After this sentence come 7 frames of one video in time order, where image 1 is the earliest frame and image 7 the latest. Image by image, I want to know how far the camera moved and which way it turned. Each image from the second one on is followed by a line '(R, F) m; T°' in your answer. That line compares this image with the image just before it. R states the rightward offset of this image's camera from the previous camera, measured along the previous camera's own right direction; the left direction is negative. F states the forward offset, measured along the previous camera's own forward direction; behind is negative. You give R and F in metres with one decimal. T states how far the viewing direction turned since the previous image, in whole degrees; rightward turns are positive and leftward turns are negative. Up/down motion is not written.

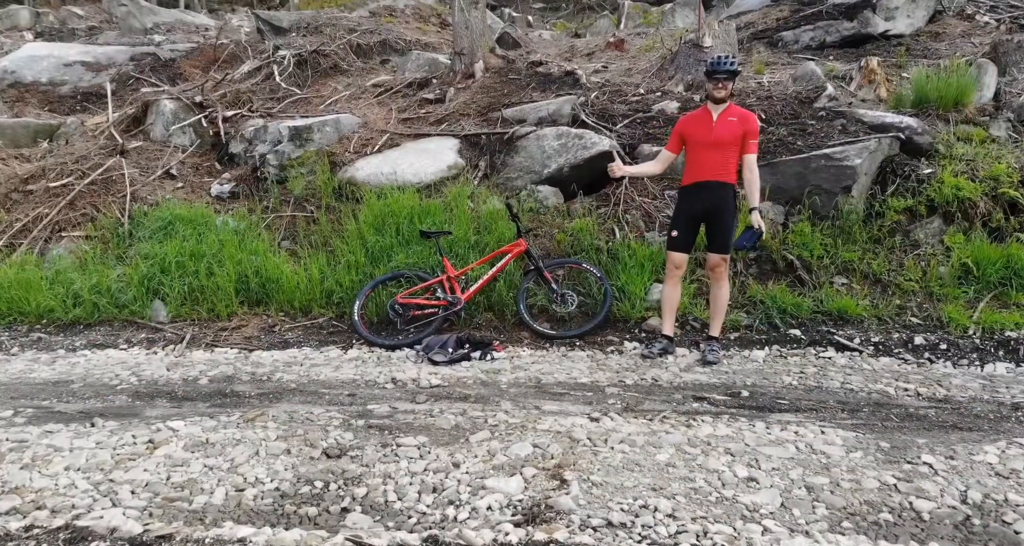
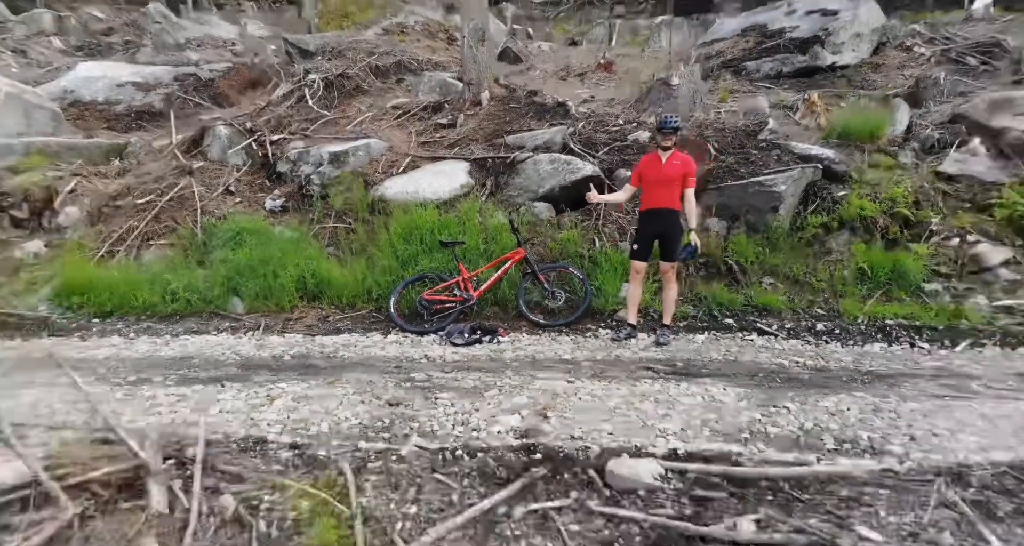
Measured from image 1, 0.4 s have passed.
(0.0, -0.5) m; 0°
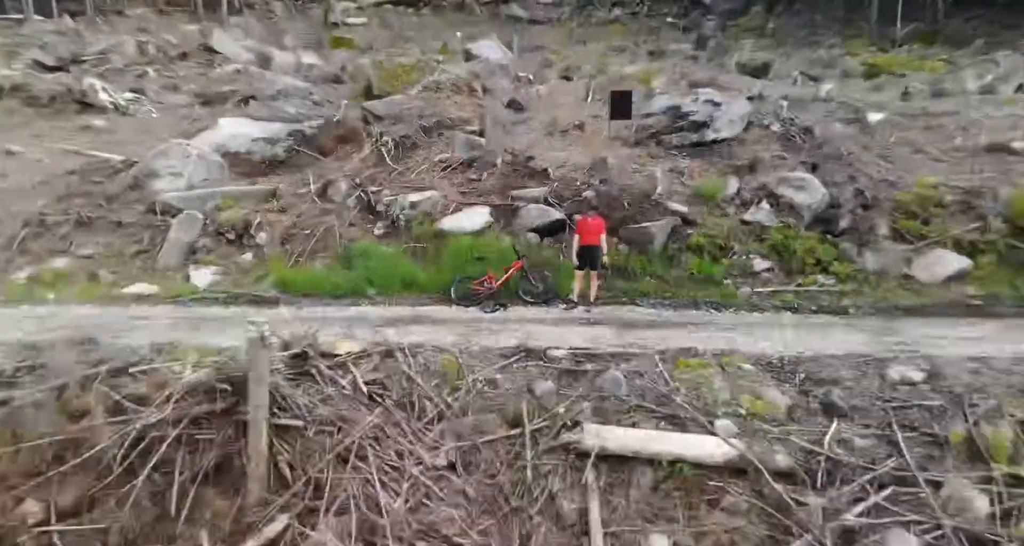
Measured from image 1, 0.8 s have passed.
(0.0, -2.2) m; -1°
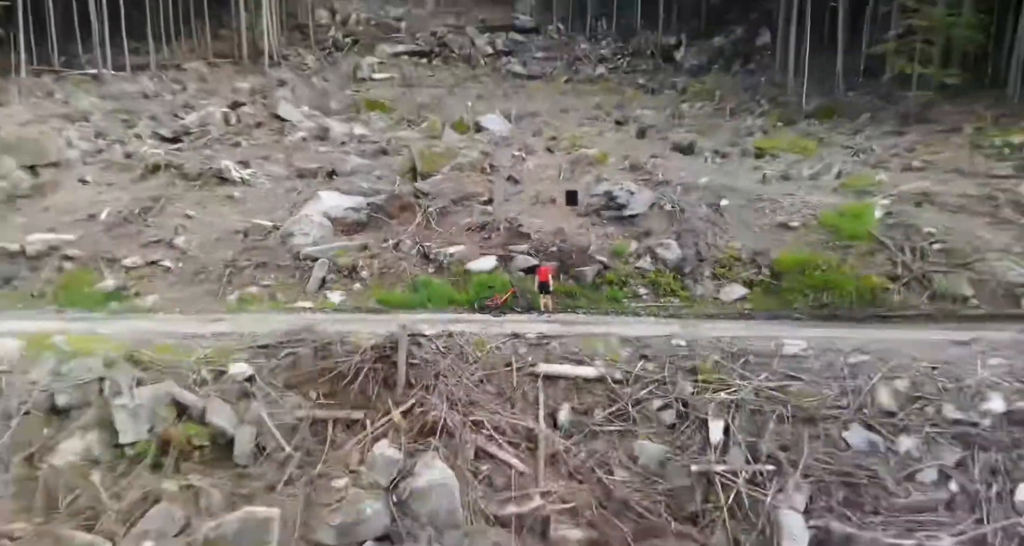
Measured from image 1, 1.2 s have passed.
(+0.1, -3.8) m; 0°
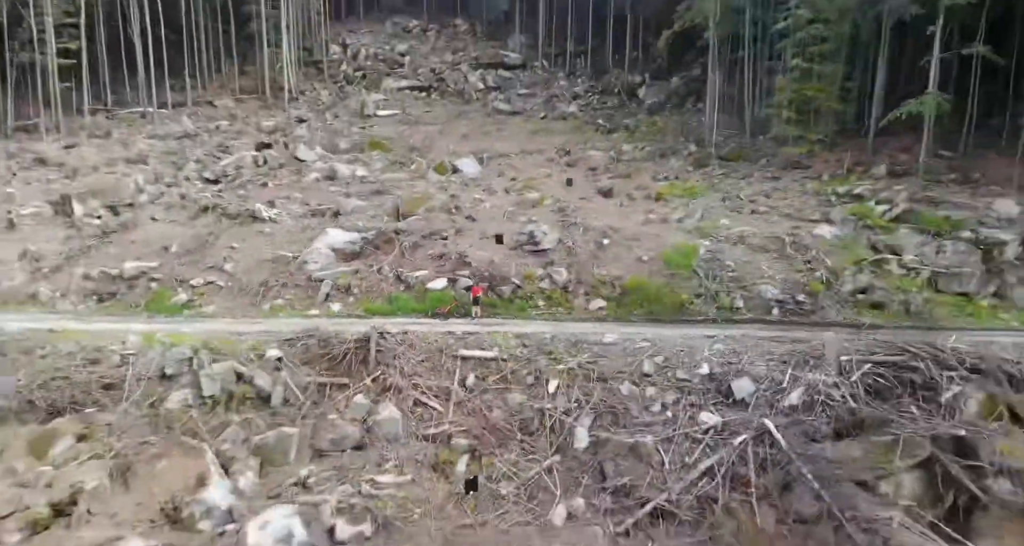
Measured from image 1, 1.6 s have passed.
(+1.3, -4.1) m; -1°
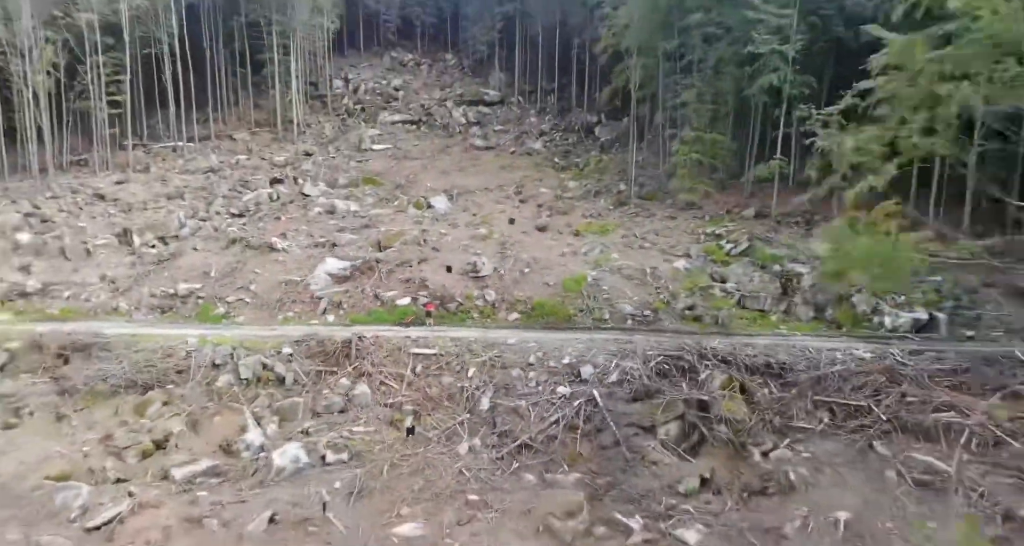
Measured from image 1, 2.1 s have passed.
(+1.6, -5.1) m; -1°
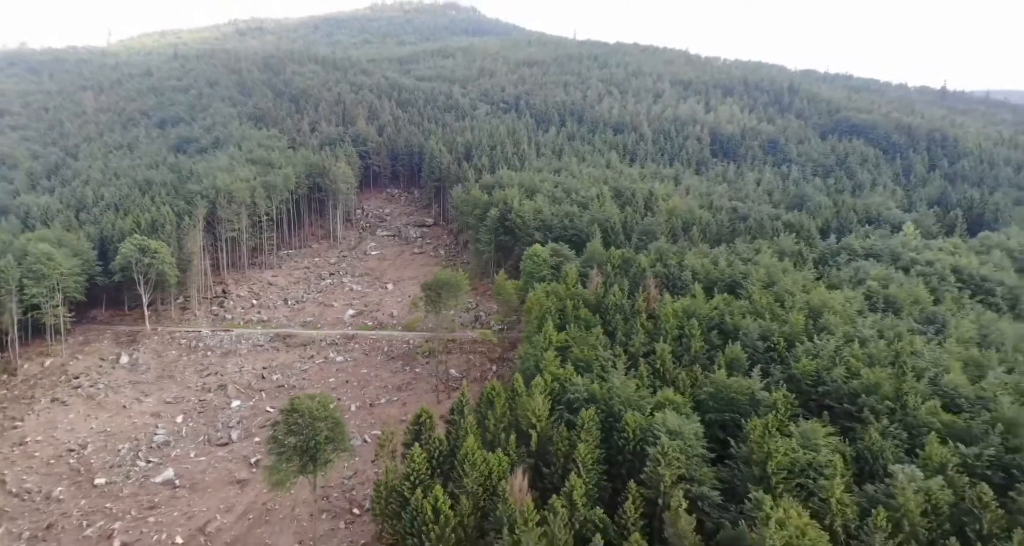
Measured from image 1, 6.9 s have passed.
(+12.6, -44.8) m; -3°
